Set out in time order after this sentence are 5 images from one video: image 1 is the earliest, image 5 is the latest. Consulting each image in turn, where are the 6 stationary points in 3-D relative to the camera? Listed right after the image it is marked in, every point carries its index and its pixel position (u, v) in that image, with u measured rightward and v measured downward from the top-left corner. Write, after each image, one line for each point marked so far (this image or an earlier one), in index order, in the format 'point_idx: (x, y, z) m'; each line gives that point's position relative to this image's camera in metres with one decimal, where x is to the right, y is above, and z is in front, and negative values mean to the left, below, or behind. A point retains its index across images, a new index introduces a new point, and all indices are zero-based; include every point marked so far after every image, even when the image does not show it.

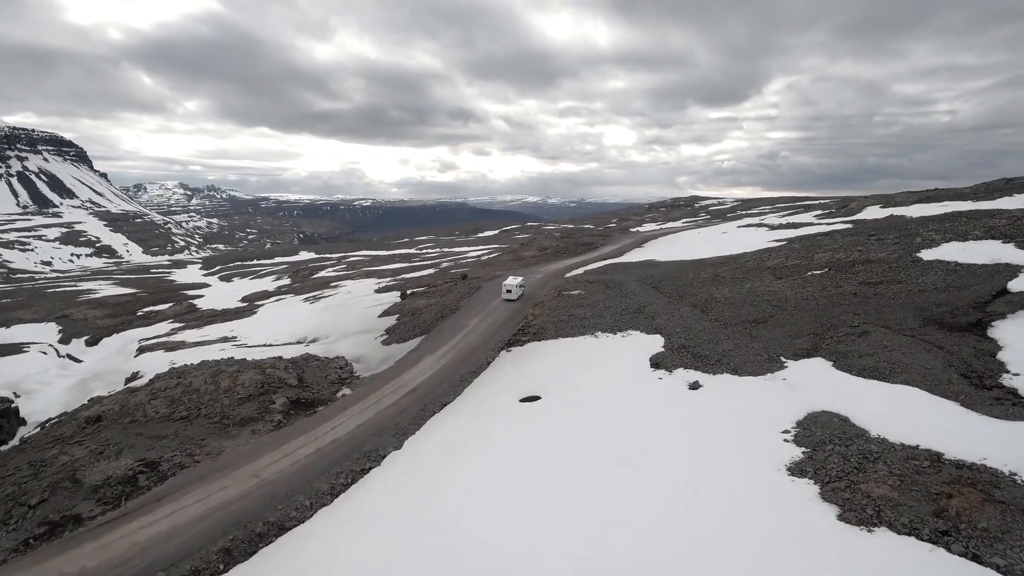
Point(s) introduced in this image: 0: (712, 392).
0: (+9.2, -4.8, +18.8) m
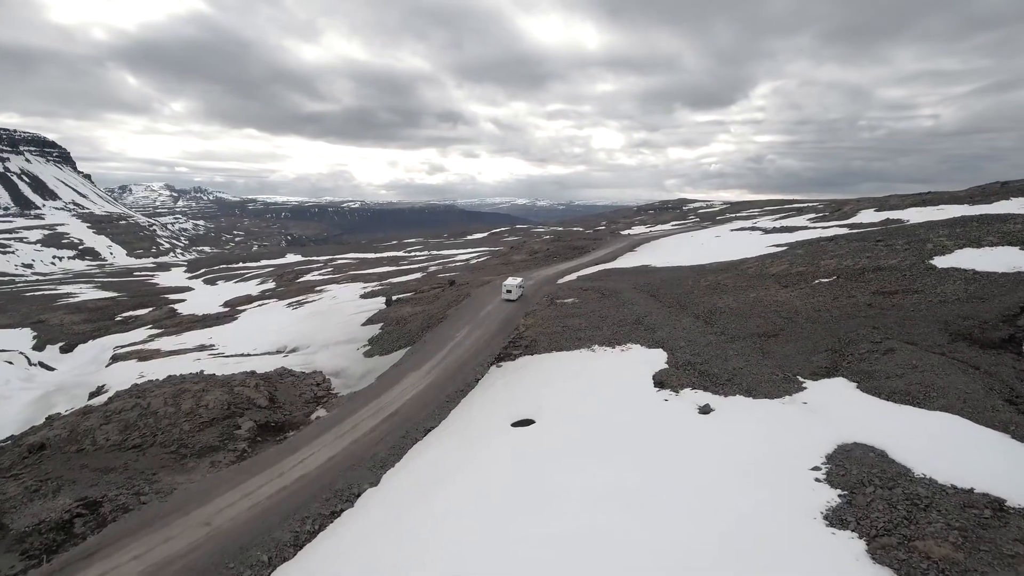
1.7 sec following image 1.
0: (+8.8, -5.4, +16.9) m
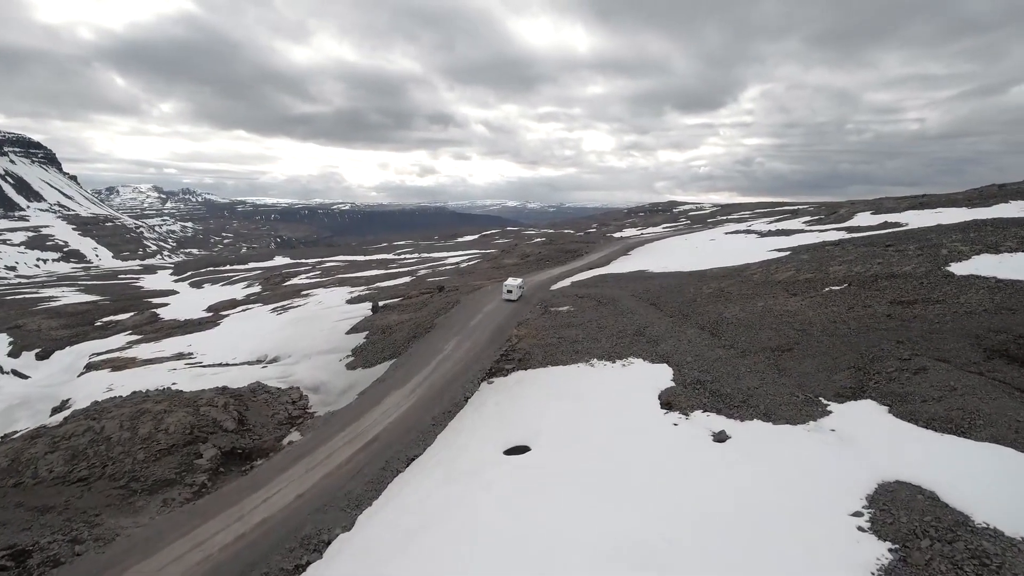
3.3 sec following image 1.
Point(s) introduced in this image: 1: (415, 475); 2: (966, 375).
0: (+8.6, -5.9, +15.1) m
1: (-4.1, -7.8, +17.2) m
2: (+17.0, -3.3, +15.3) m
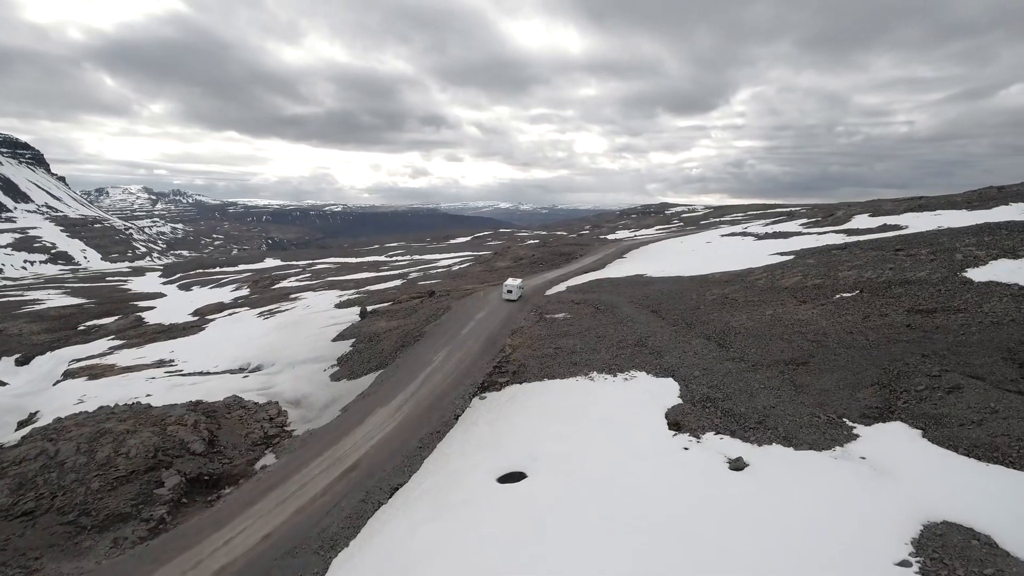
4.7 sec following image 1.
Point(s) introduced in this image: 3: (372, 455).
0: (+8.4, -6.3, +13.6) m
1: (-4.3, -8.3, +15.4) m
2: (+16.8, -3.6, +14.0) m
3: (-6.4, -7.7, +19.0) m
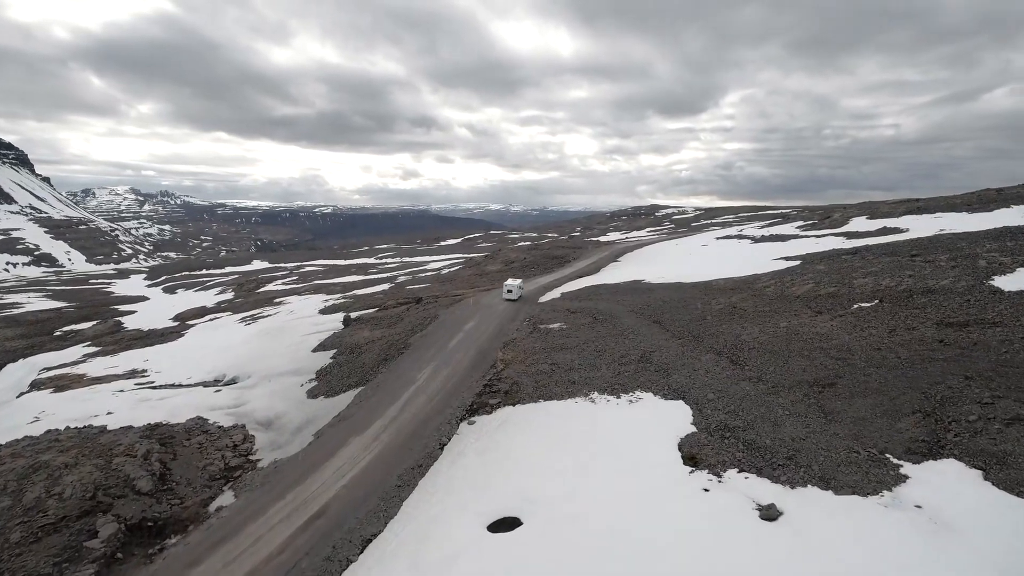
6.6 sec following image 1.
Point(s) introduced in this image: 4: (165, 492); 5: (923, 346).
0: (+8.2, -6.8, +11.5) m
1: (-4.5, -8.9, +13.0) m
2: (+16.6, -4.1, +12.0) m
3: (-6.7, -8.3, +16.5) m
4: (-15.6, -9.2, +18.5) m
5: (+17.8, -2.5, +17.7) m
